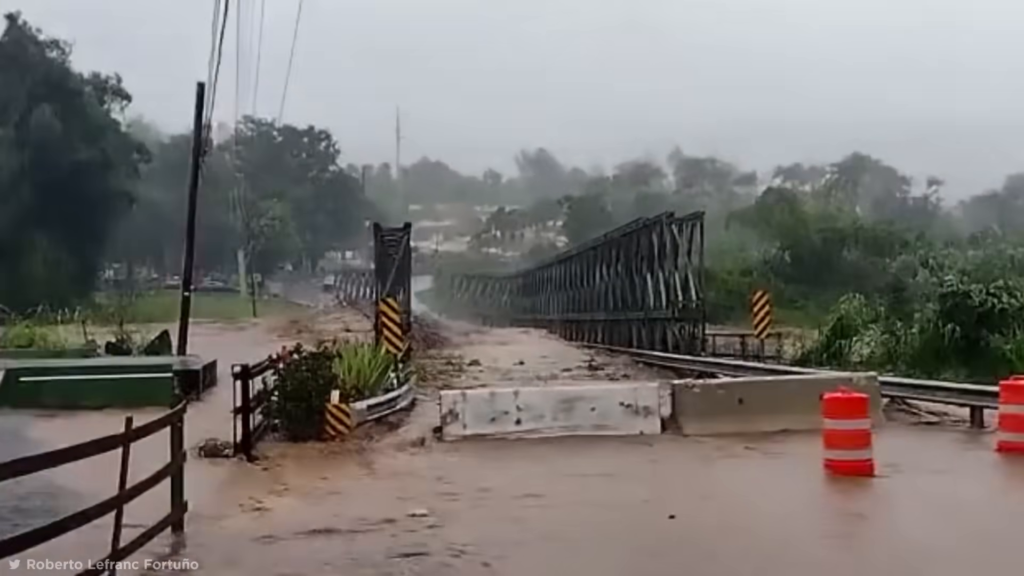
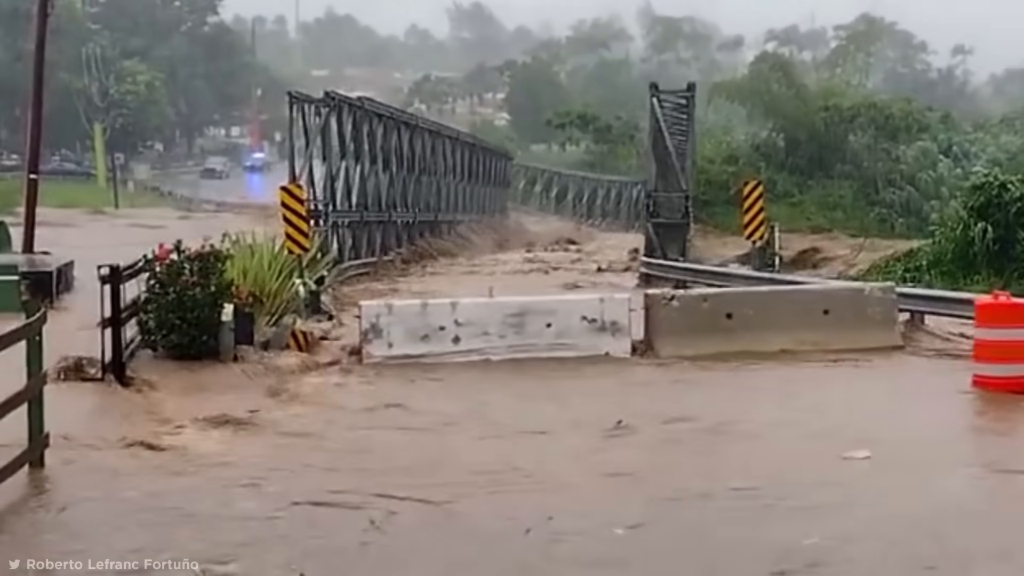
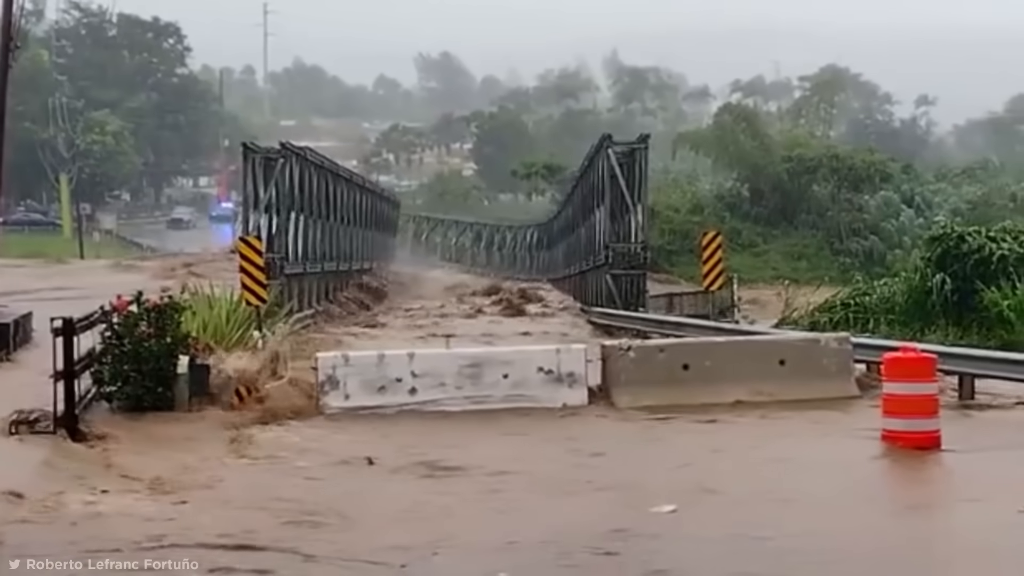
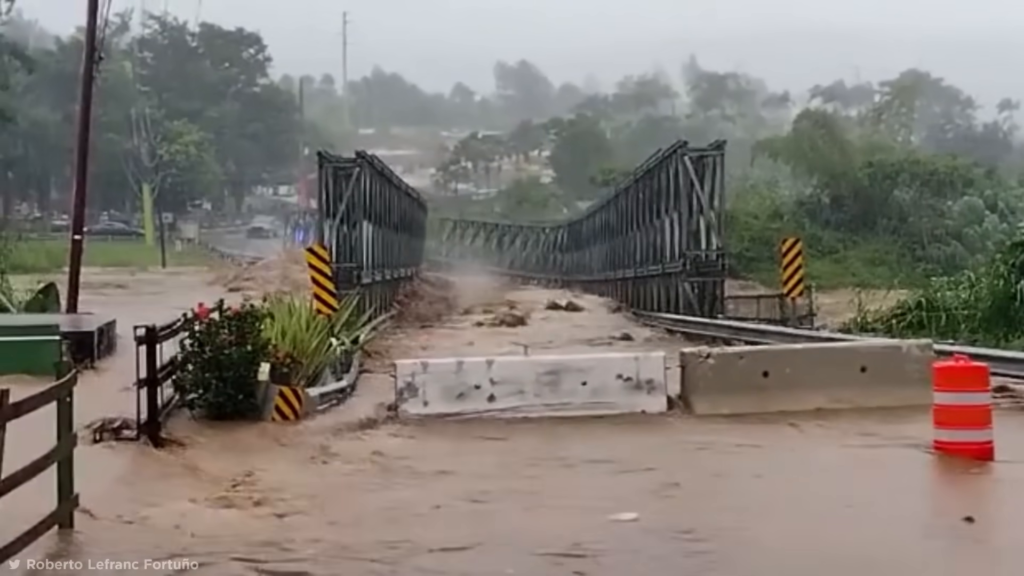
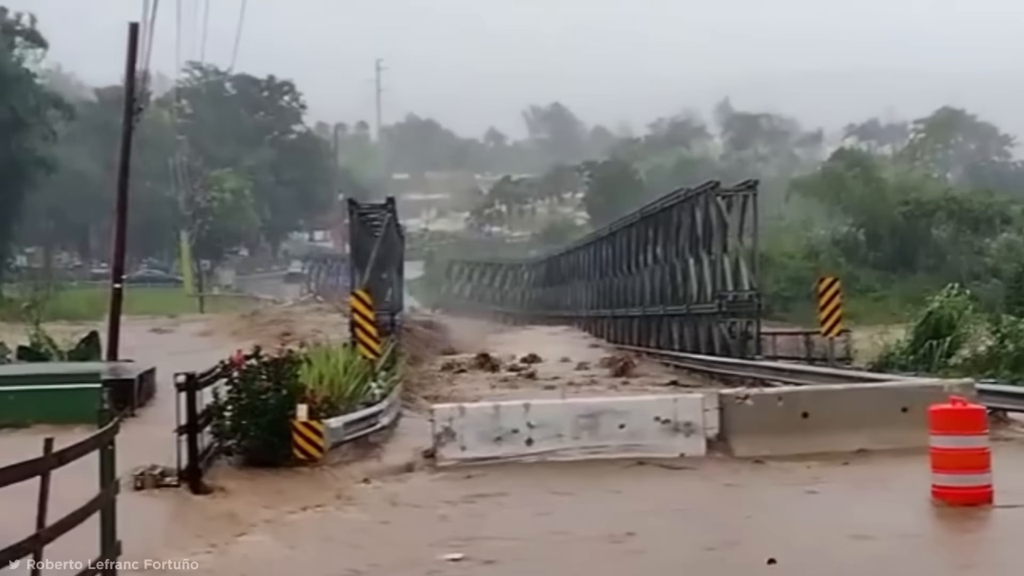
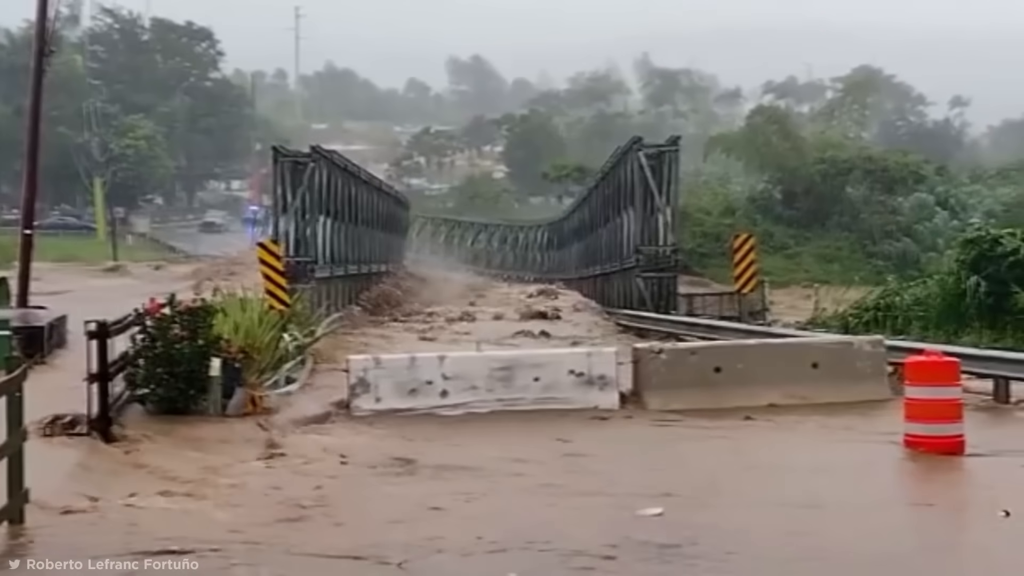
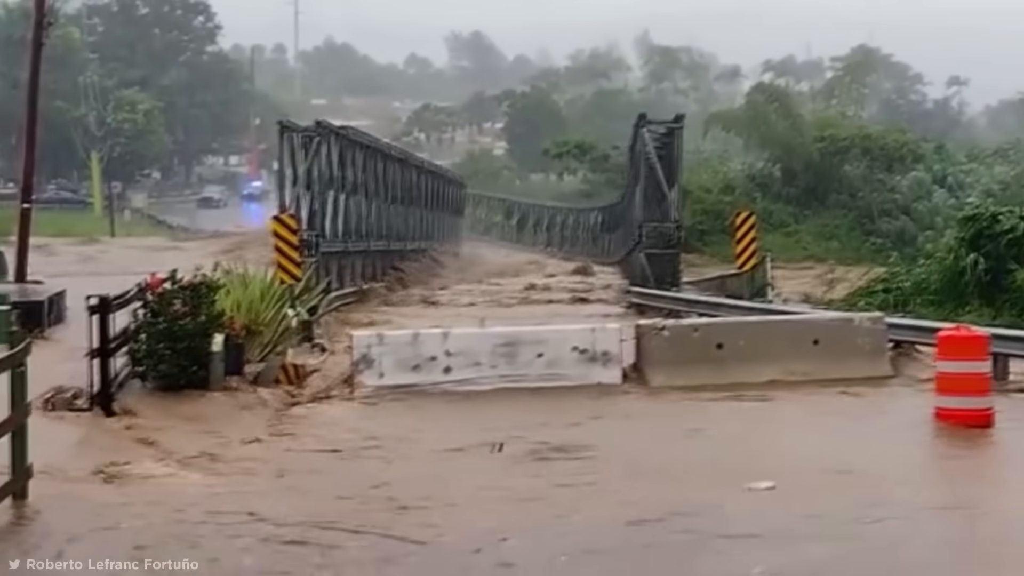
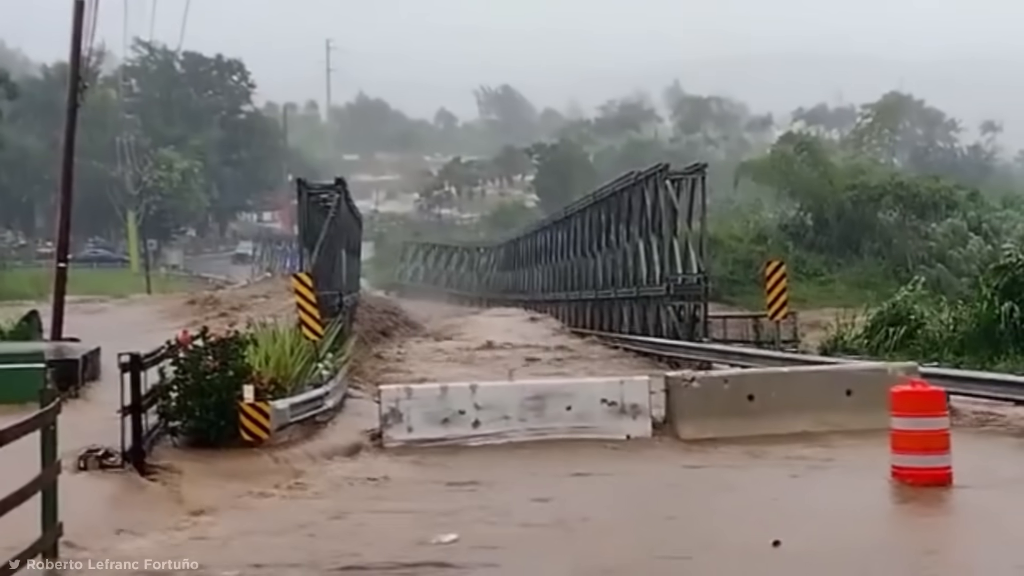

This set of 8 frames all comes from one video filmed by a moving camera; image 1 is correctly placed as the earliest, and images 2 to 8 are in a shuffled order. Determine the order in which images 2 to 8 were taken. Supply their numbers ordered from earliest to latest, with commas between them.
5, 8, 4, 6, 3, 7, 2
